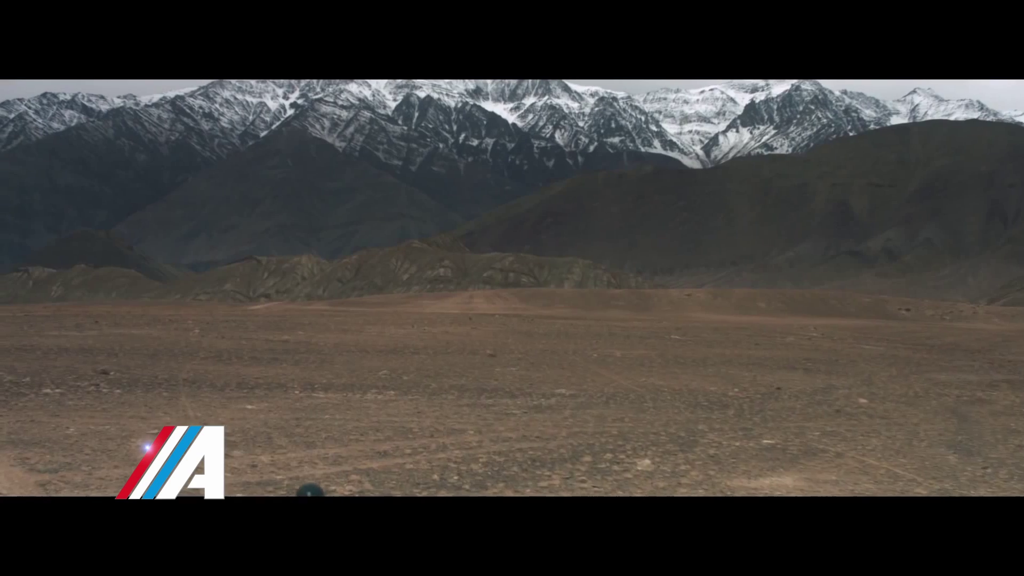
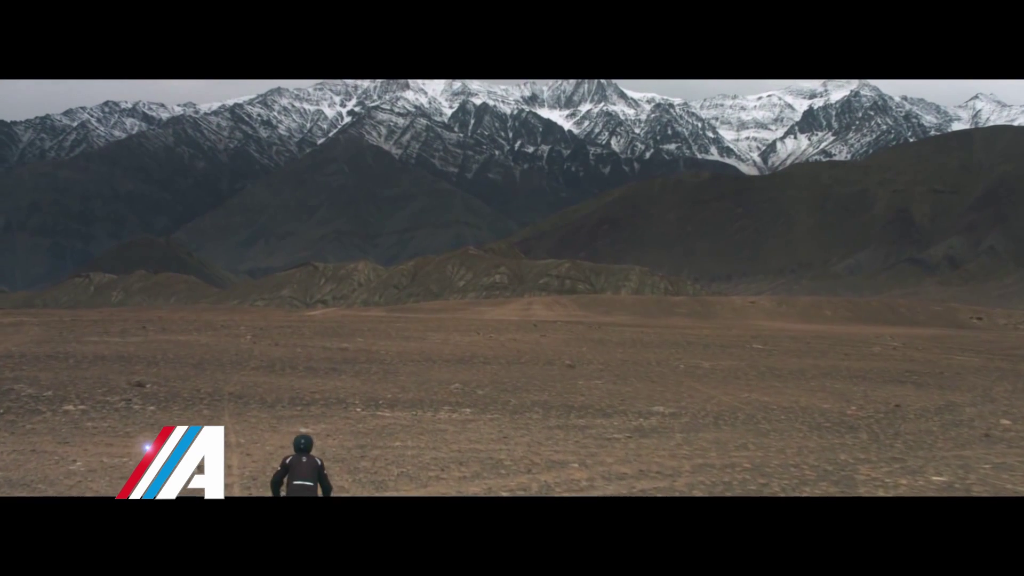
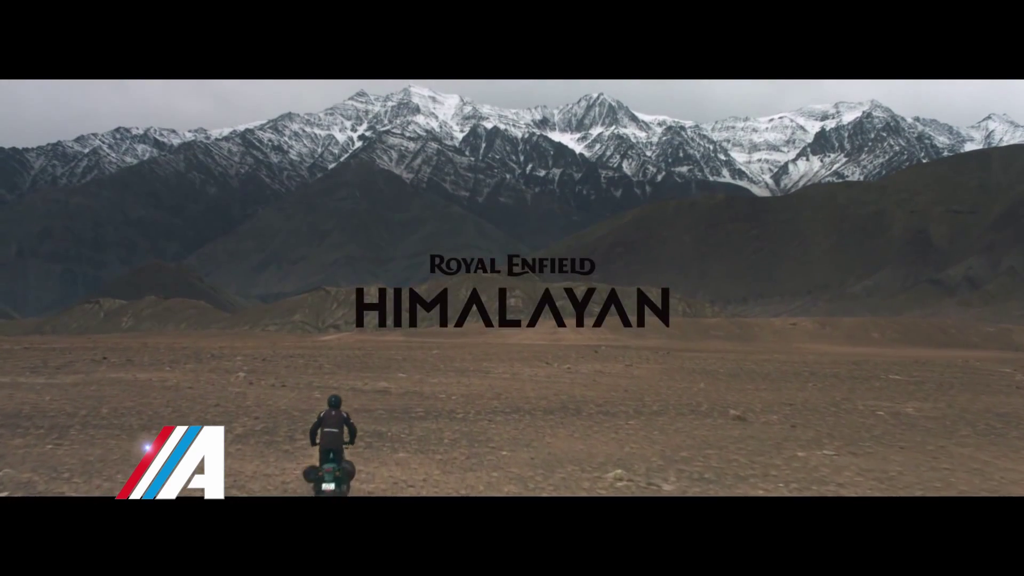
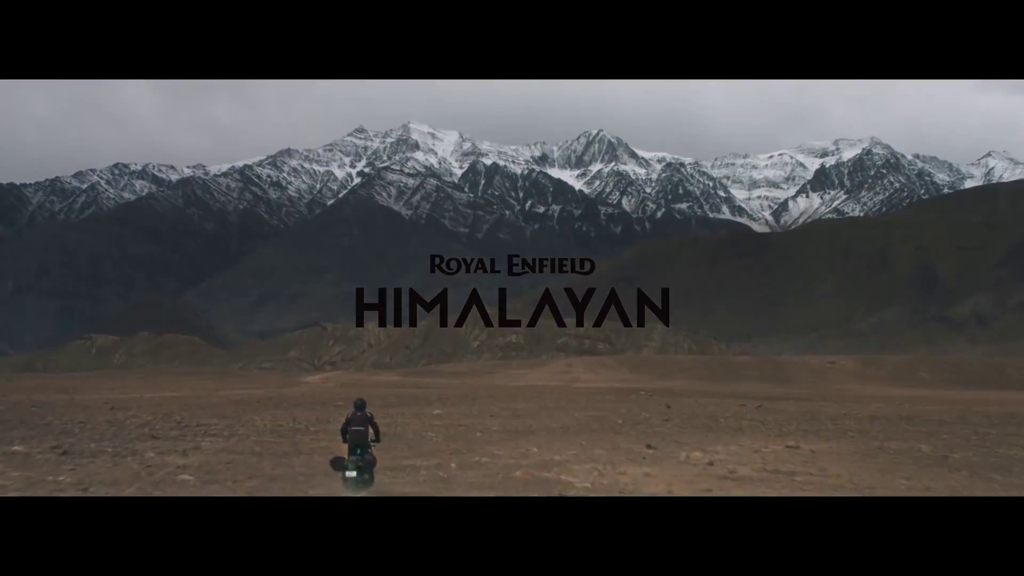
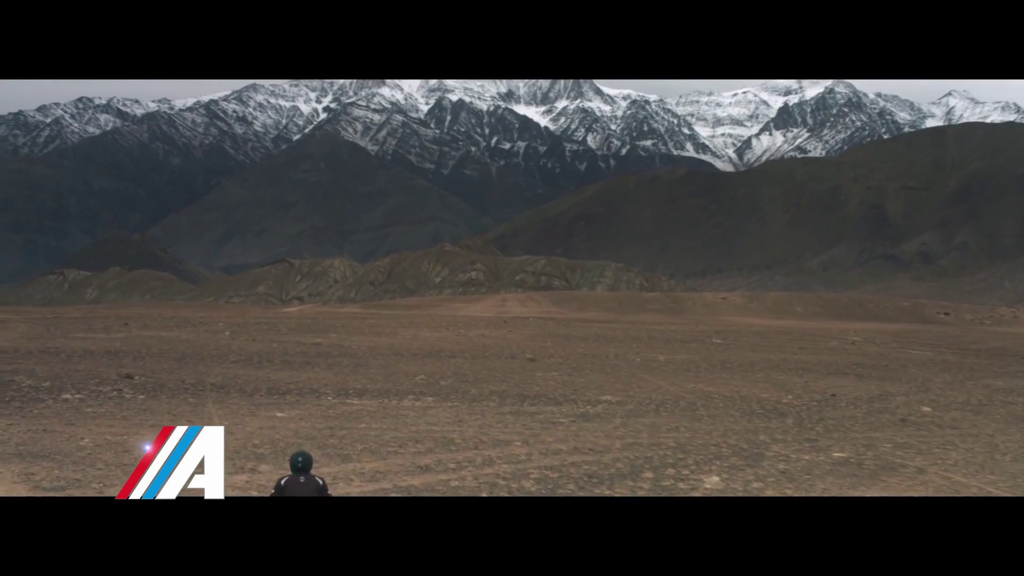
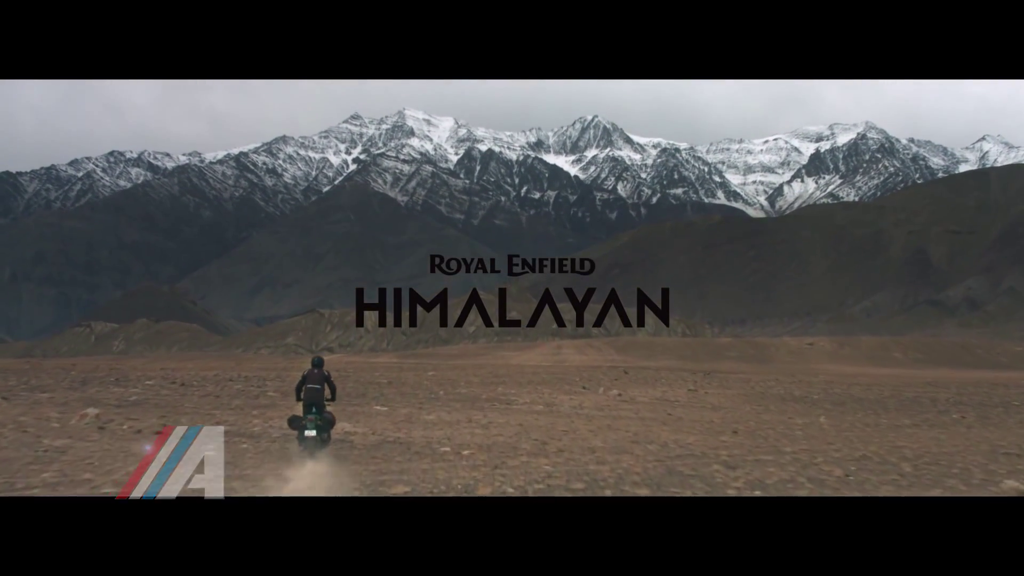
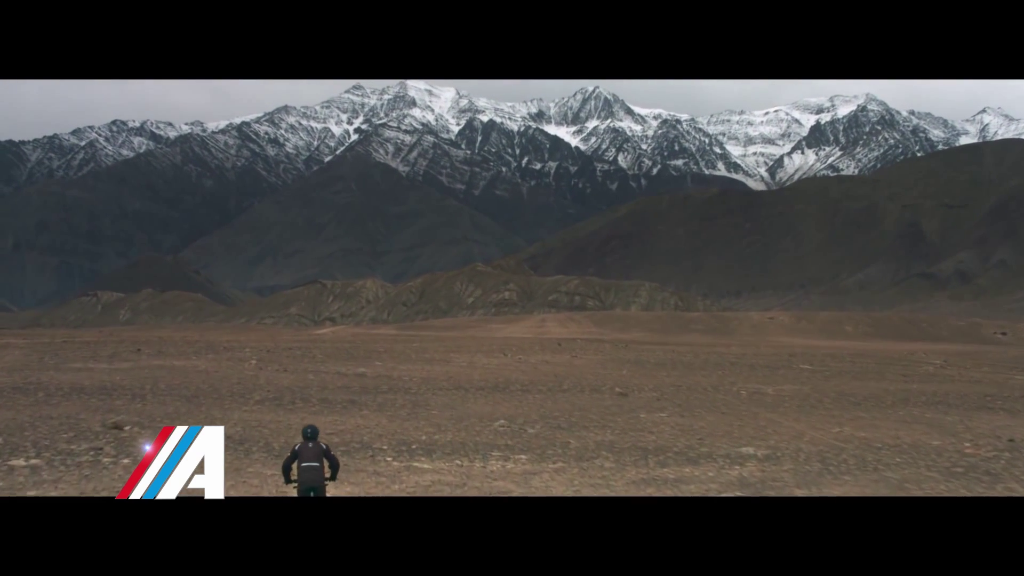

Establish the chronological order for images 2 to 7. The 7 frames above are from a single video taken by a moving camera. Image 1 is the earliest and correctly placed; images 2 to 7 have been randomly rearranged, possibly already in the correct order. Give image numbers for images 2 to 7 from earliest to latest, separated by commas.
5, 2, 7, 3, 6, 4
